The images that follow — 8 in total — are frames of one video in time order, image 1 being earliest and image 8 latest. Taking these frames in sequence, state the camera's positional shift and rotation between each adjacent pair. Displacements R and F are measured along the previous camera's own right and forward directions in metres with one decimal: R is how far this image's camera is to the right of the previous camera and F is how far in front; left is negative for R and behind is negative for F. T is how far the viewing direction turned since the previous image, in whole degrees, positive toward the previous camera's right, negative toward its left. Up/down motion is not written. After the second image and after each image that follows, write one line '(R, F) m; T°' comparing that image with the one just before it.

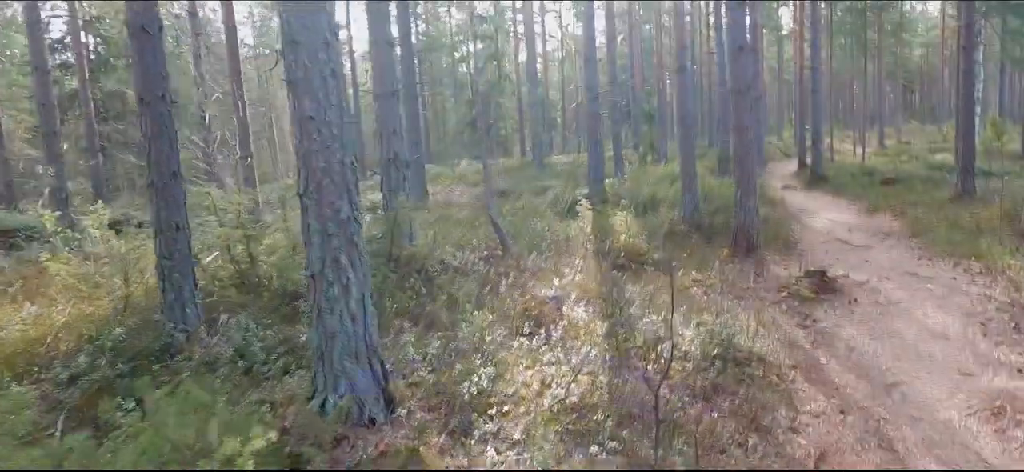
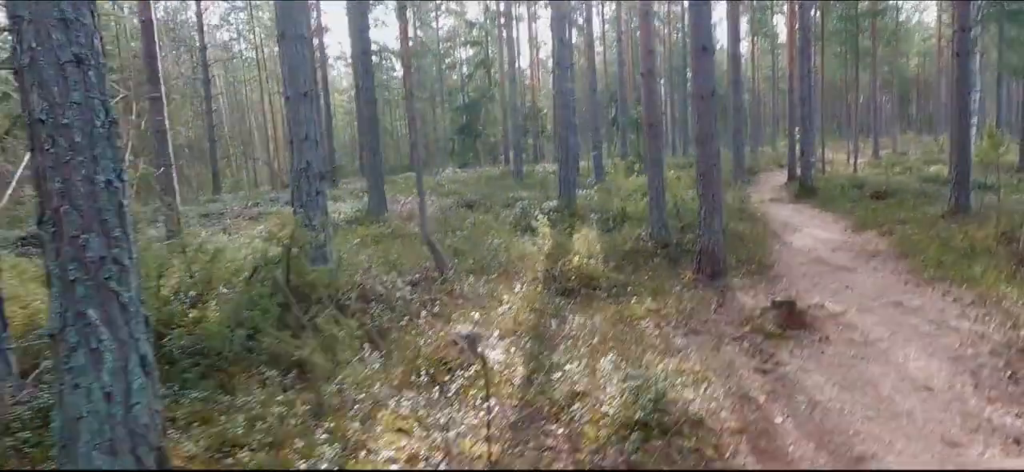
(+0.9, +1.1) m; 0°
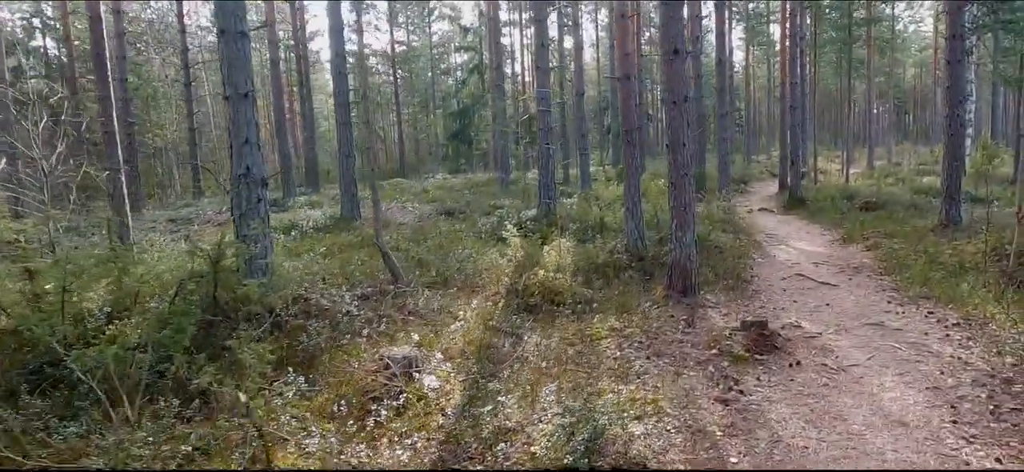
(+0.5, +0.5) m; 0°
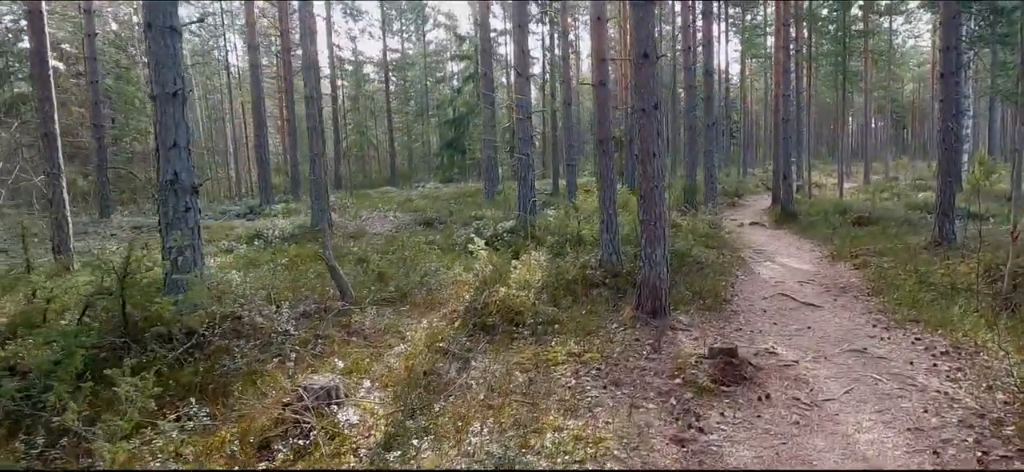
(+0.5, +0.6) m; 0°
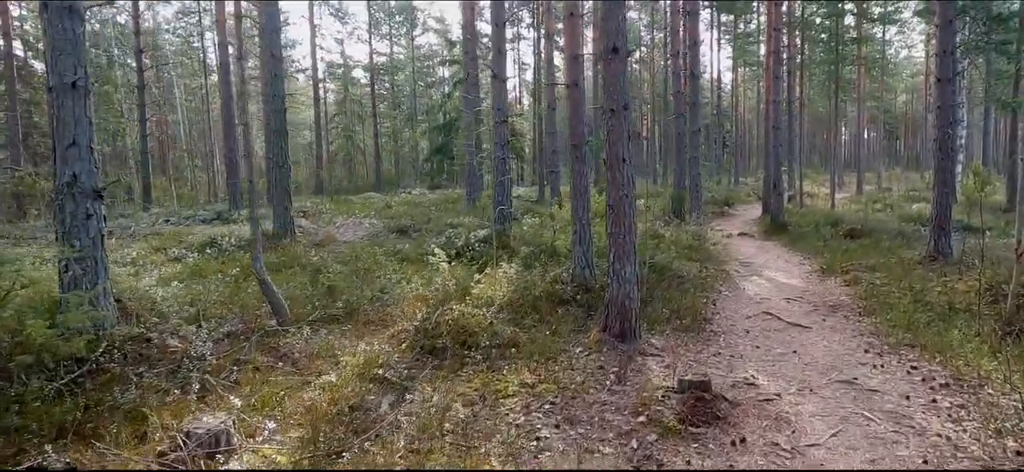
(+0.4, +0.8) m; +1°
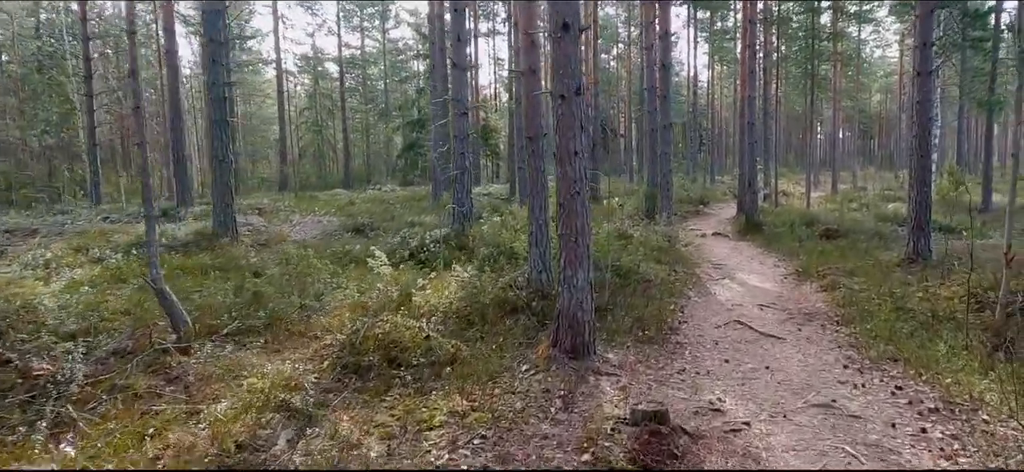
(+0.4, +0.9) m; +2°
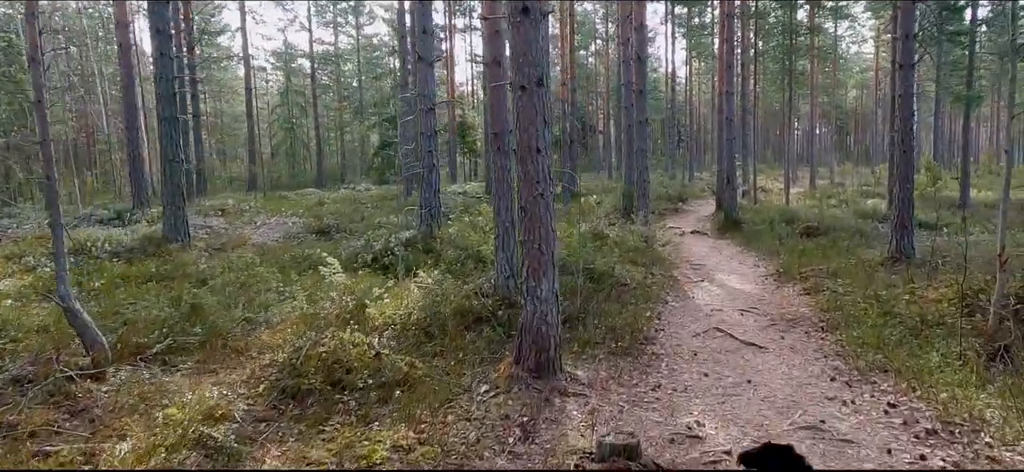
(+0.2, +0.6) m; +2°
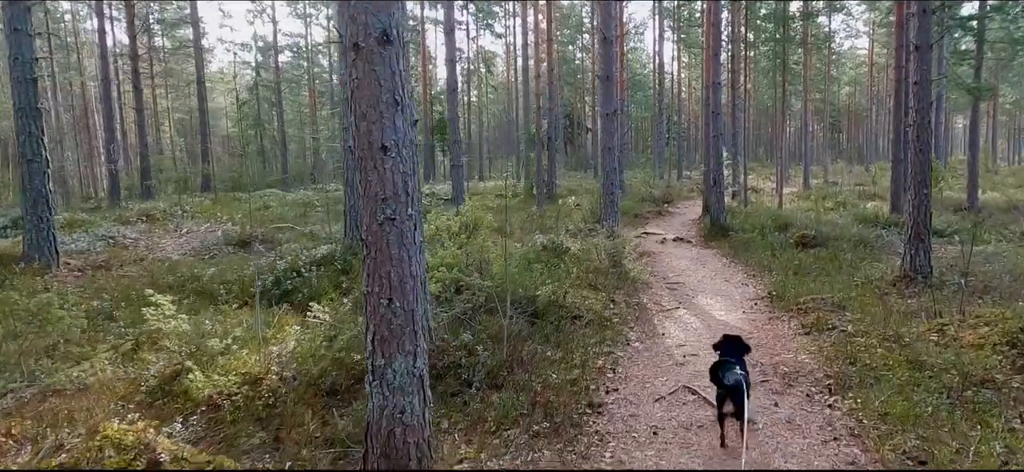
(+0.9, +2.1) m; +1°
